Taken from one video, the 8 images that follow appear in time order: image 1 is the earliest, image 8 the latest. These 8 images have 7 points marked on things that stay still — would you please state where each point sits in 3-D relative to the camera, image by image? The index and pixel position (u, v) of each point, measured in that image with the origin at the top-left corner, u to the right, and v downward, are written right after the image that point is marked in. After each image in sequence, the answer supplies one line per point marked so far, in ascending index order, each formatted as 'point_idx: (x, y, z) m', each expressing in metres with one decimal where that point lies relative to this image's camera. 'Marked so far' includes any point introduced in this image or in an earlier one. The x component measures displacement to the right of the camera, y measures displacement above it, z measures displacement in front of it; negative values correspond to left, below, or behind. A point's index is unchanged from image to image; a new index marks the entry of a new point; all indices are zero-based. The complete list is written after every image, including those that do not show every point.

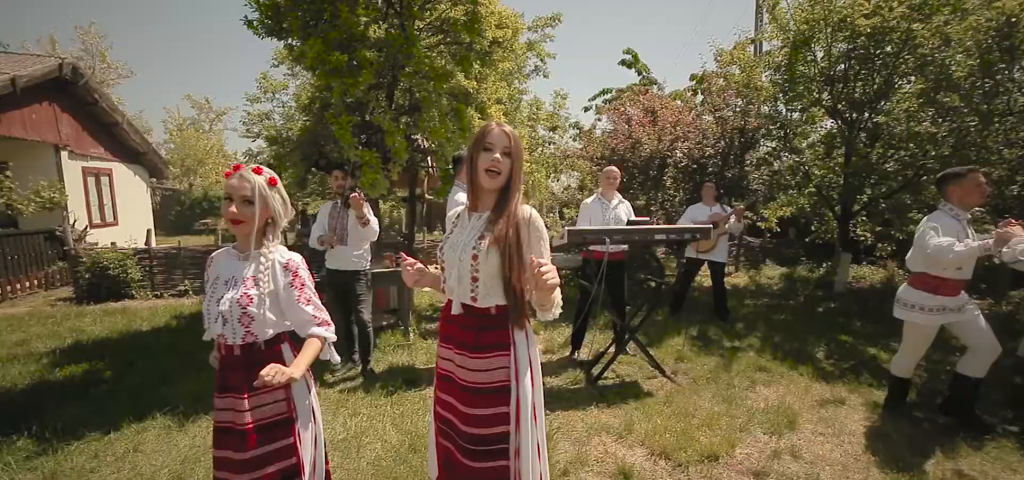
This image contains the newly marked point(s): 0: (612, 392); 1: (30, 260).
0: (+0.9, -1.4, +4.0) m
1: (-9.1, -0.4, +8.6) m
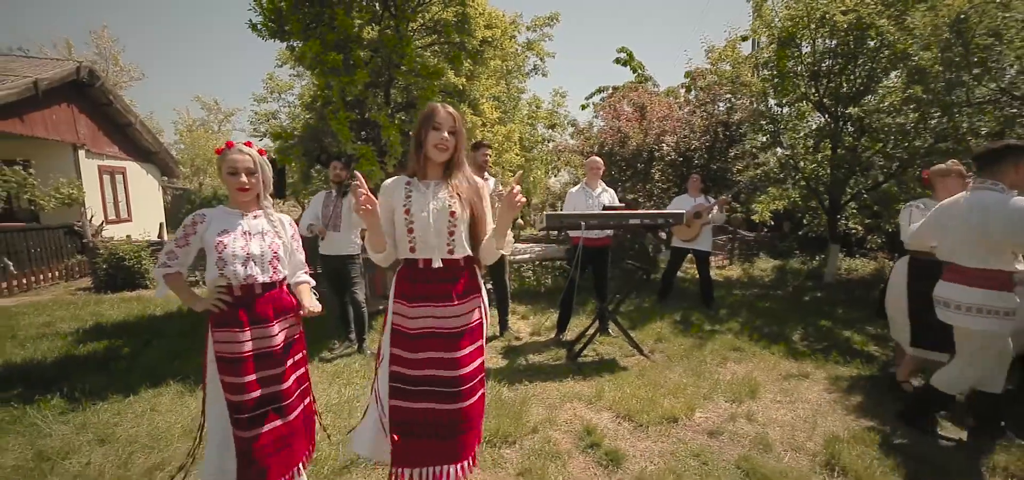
0: (+0.8, -1.2, +4.3) m
1: (-9.1, -0.3, +9.0) m
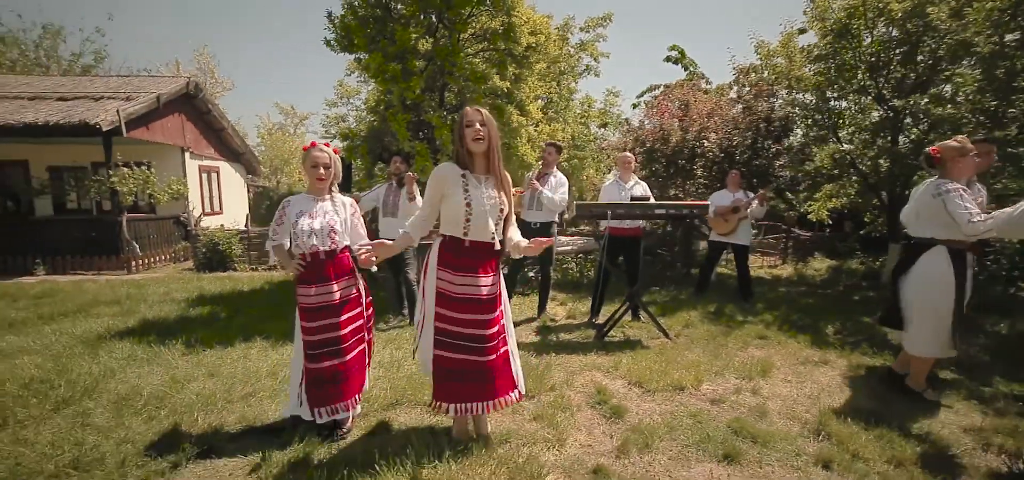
0: (+1.1, -1.1, +4.7) m
1: (-8.2, 0.0, +10.6) m
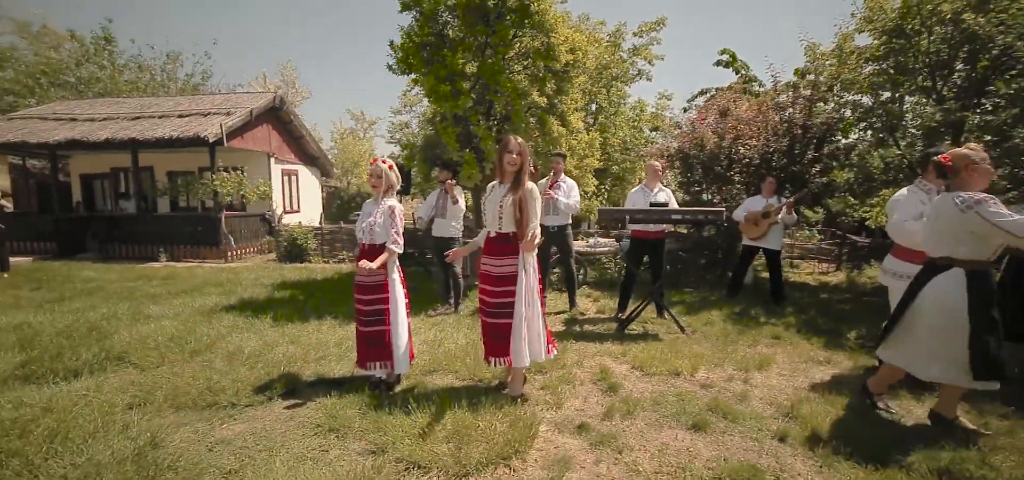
0: (+1.4, -1.1, +5.2) m
1: (-7.0, +0.1, +12.2) m
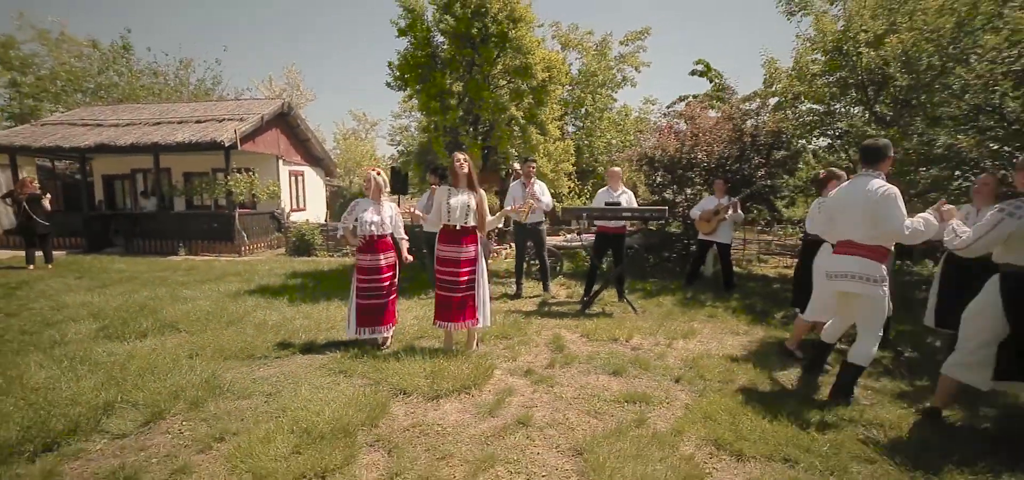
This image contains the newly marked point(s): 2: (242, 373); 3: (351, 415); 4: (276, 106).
0: (+1.0, -1.1, +6.3) m
1: (-7.3, +0.3, +13.3) m
2: (-2.4, -1.2, +4.0) m
3: (-1.1, -1.2, +3.1) m
4: (-7.0, +4.0, +13.6) m
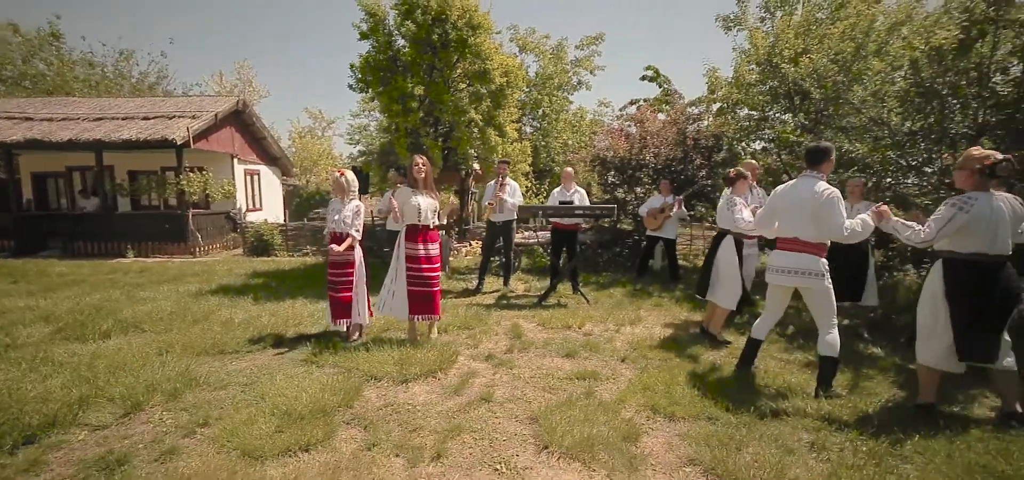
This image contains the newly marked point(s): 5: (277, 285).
0: (+0.5, -1.0, +6.7) m
1: (-8.5, +0.2, +13.0) m
2: (-2.7, -1.2, +4.2) m
3: (-1.4, -1.2, +3.4) m
4: (-8.2, +4.0, +13.3) m
5: (-3.9, -0.7, +7.6) m
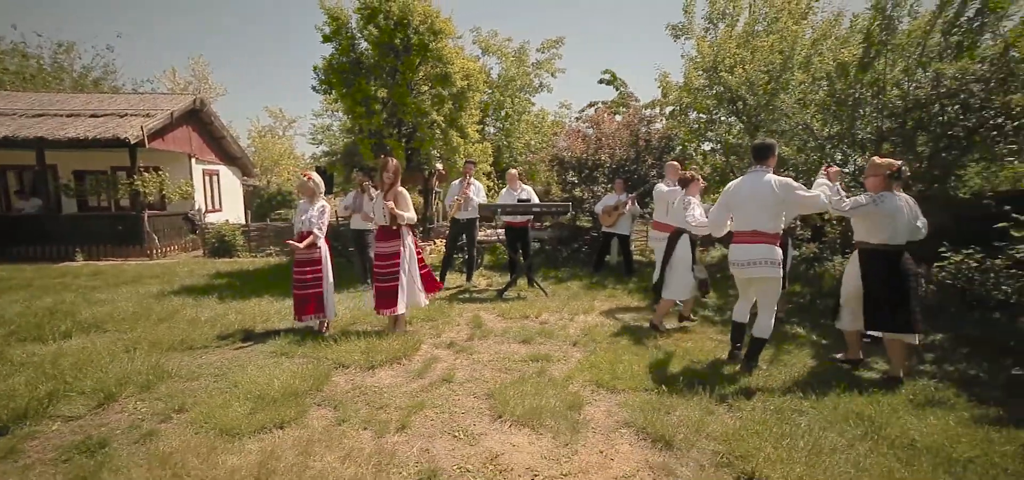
0: (-0.1, -0.9, +7.1) m
1: (-9.5, +0.2, +12.7) m
2: (-3.1, -1.2, +4.3) m
3: (-1.7, -1.2, +3.7) m
4: (-9.3, +3.9, +13.0) m
5: (-4.5, -0.7, +7.6) m
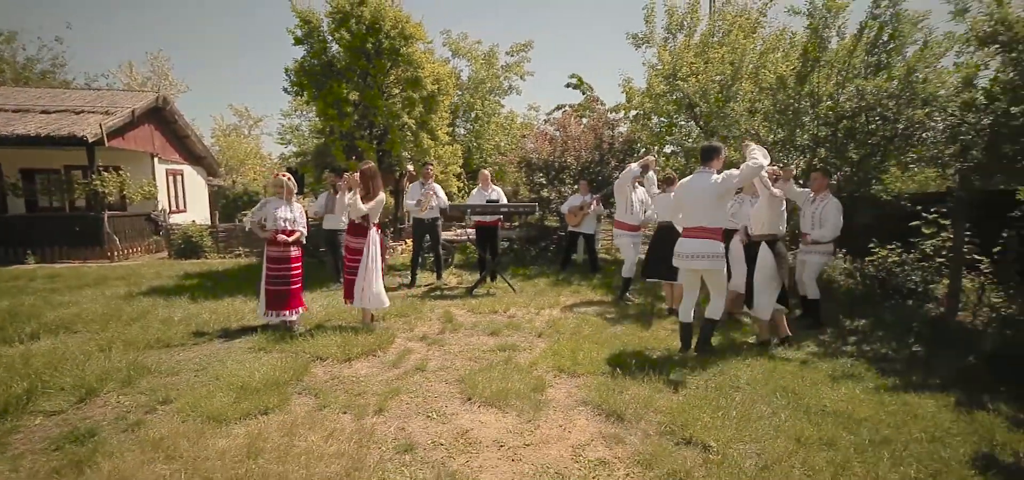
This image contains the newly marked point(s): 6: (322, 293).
0: (-0.6, -0.9, +7.4) m
1: (-10.3, +0.2, +12.5) m
2: (-3.4, -1.2, +4.5) m
3: (-2.0, -1.2, +3.9) m
4: (-10.2, +3.9, +12.7) m
5: (-5.0, -0.8, +7.7) m
6: (-3.0, -0.9, +7.3) m
